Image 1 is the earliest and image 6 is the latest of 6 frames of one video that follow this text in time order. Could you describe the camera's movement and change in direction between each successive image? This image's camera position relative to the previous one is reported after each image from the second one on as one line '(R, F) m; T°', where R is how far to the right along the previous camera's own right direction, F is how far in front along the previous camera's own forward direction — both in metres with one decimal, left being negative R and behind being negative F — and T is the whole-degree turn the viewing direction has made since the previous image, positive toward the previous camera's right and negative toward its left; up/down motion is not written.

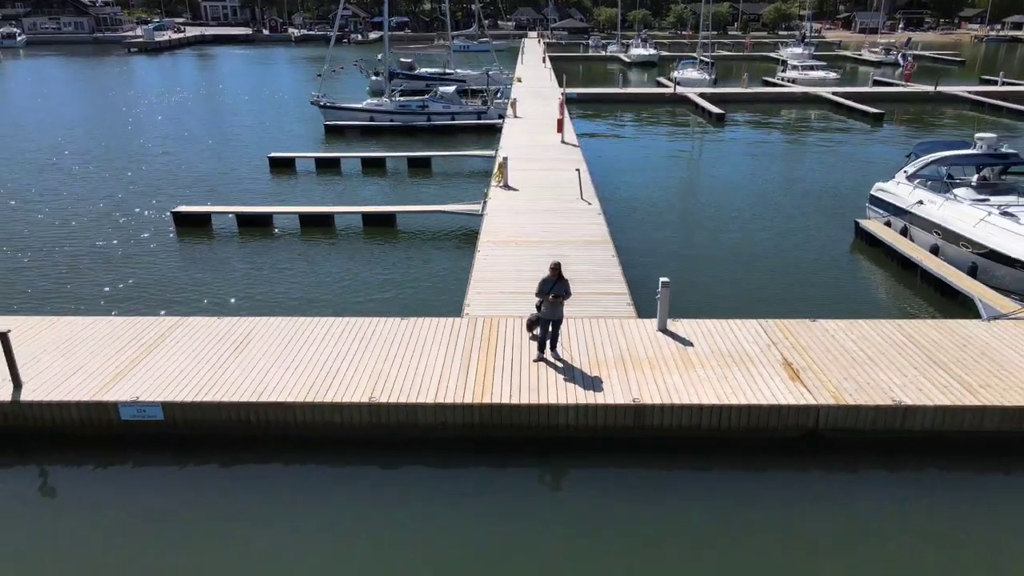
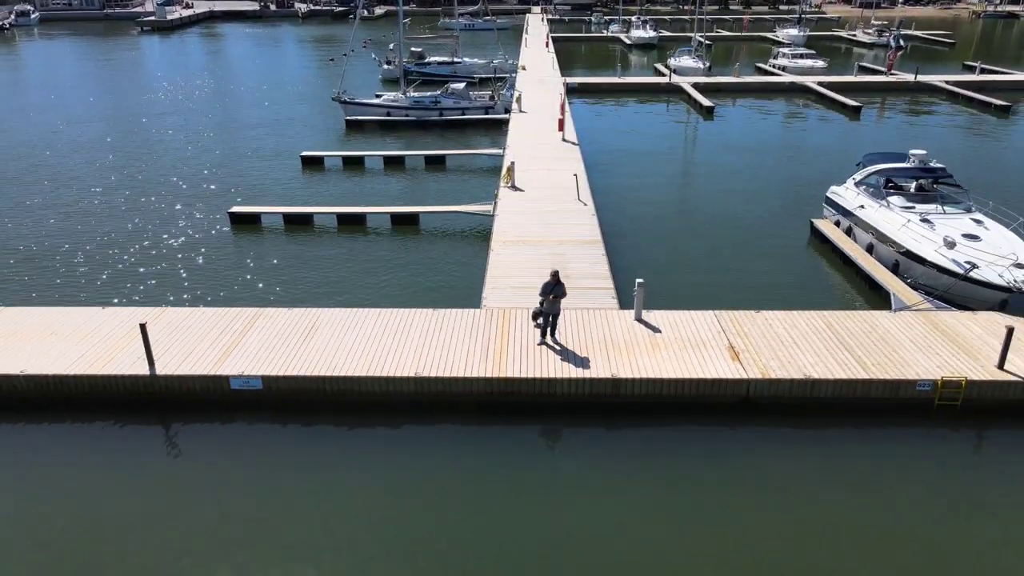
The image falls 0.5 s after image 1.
(-0.1, -1.6) m; 0°
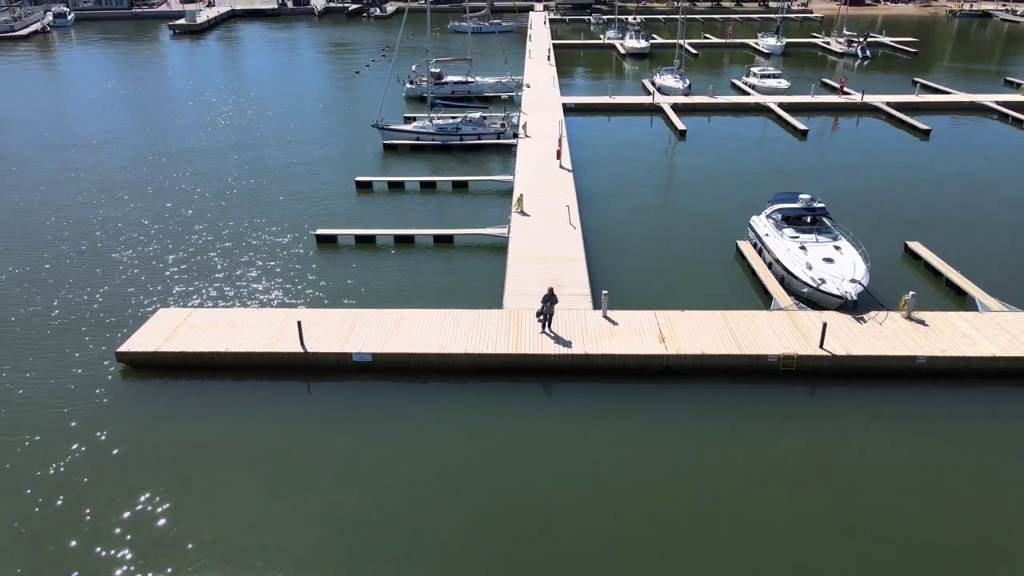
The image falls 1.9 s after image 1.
(-0.1, -4.1) m; 0°
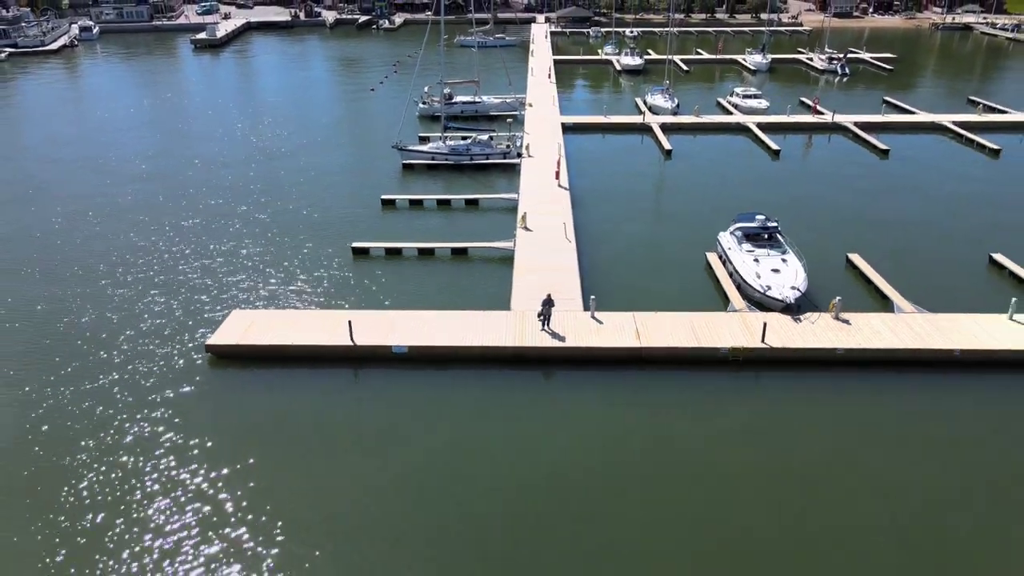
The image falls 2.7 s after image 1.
(-0.1, -2.8) m; 0°
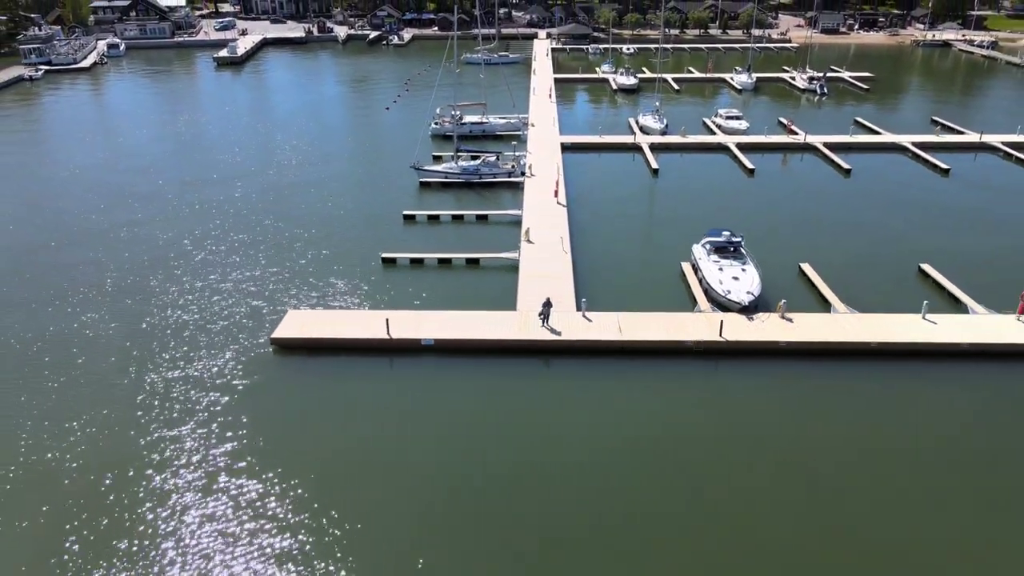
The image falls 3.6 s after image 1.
(-0.1, -3.2) m; 0°
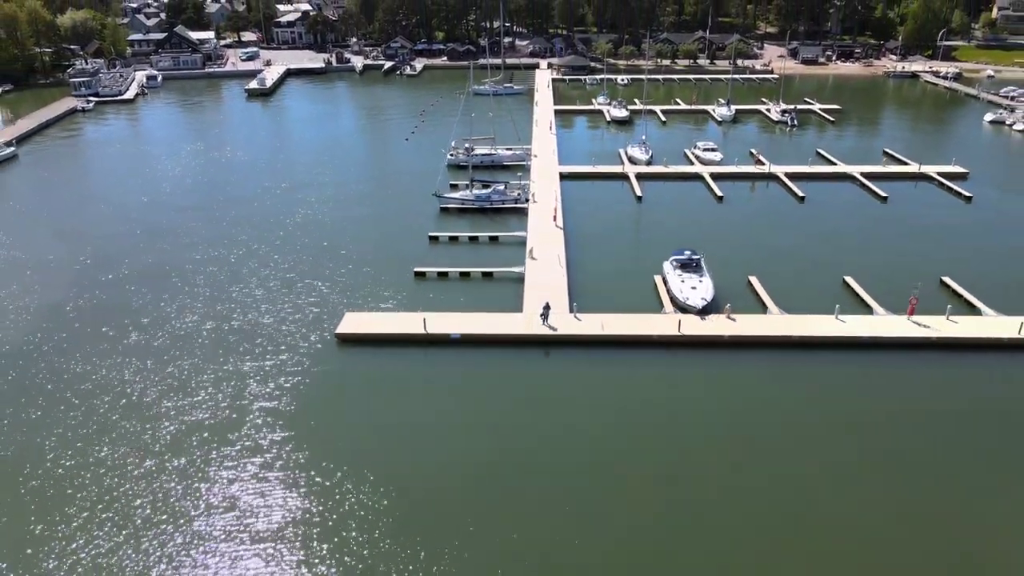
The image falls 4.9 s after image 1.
(-0.2, -5.1) m; 0°
